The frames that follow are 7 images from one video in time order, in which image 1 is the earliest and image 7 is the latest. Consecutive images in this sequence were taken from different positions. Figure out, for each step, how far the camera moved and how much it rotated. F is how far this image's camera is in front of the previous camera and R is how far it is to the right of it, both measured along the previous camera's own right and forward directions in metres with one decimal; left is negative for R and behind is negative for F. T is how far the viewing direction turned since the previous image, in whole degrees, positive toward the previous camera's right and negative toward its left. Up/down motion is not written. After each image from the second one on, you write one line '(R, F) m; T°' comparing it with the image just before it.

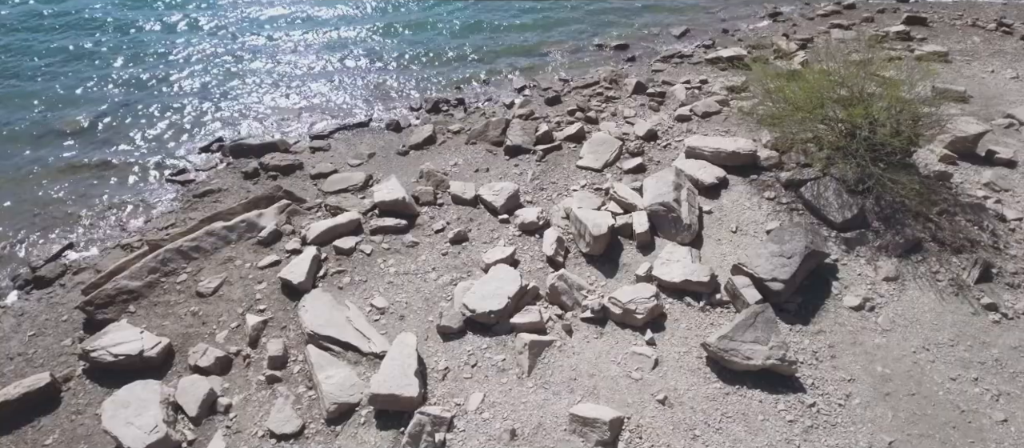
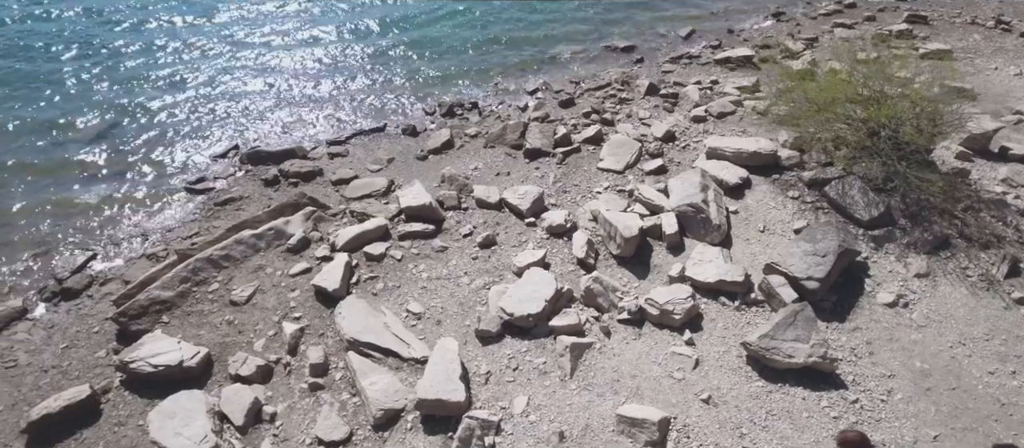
(-0.5, 0.0) m; +1°
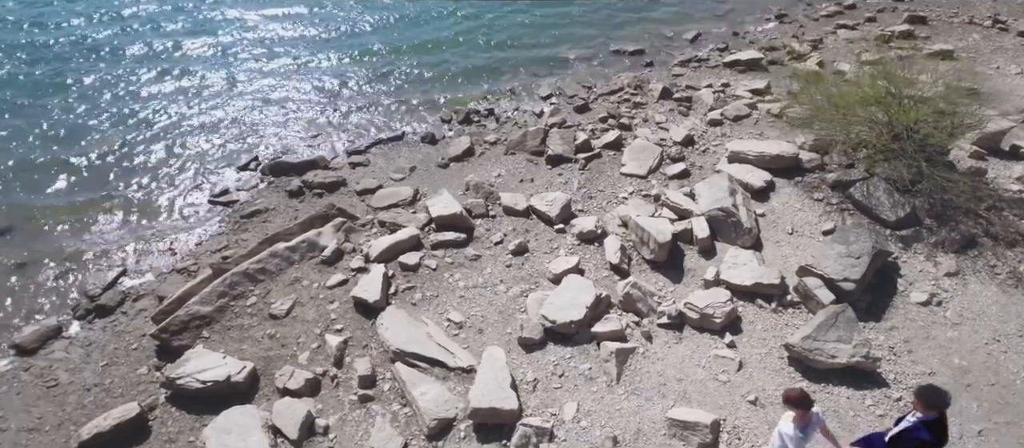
(-0.5, -0.1) m; +1°
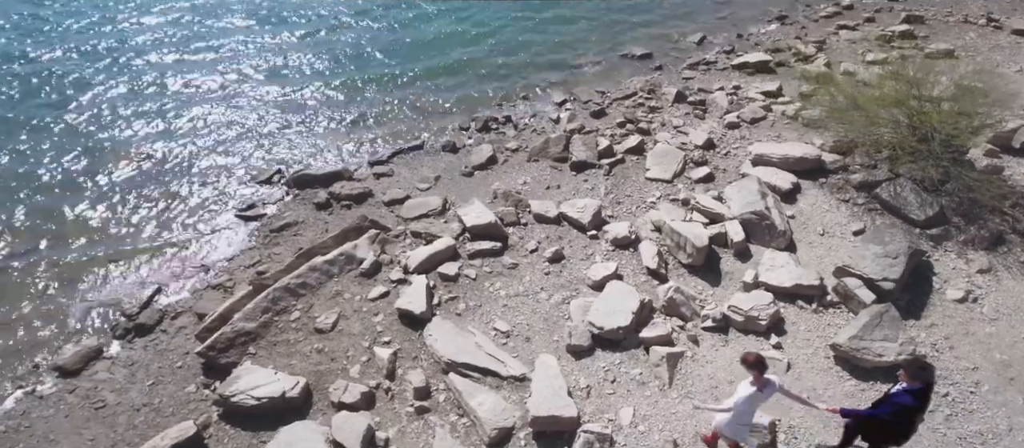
(-0.6, -0.1) m; +1°
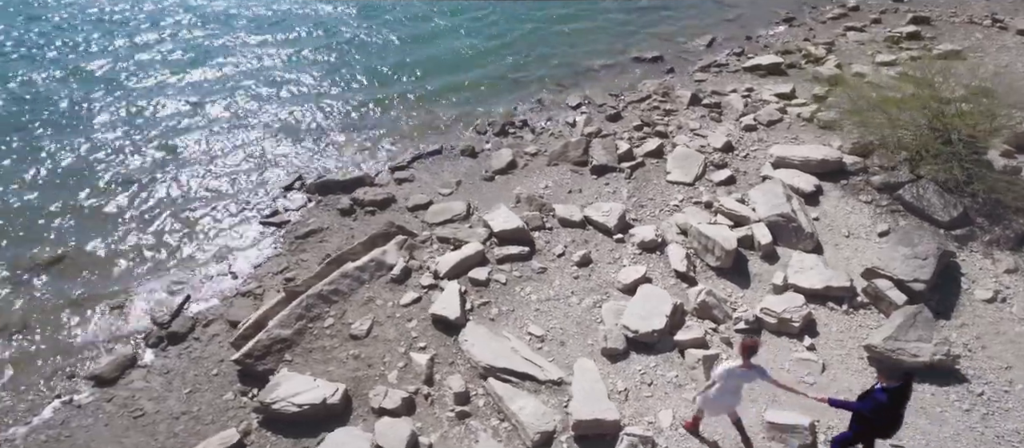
(-0.4, -0.1) m; 0°
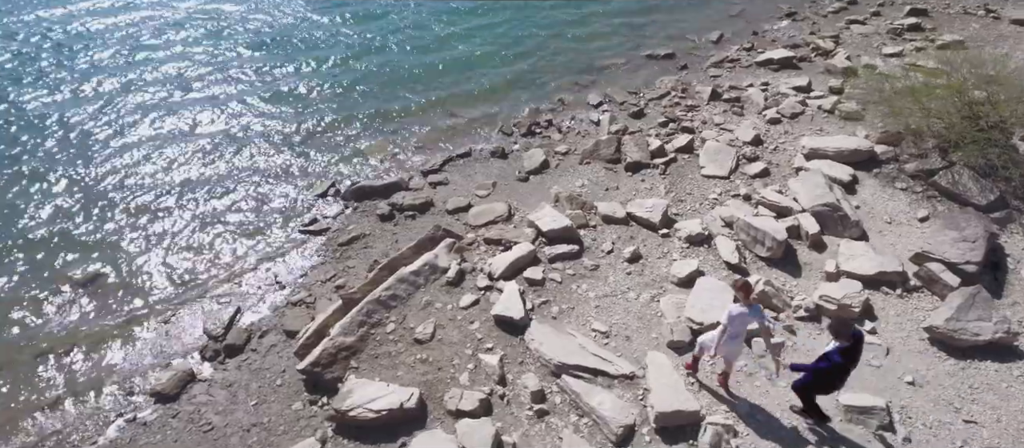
(-0.9, 0.0) m; +2°
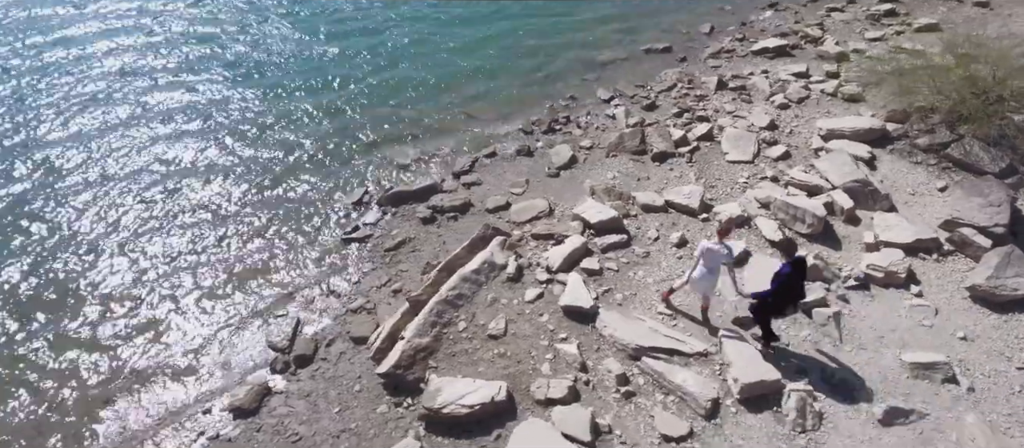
(-1.2, -0.1) m; +4°
